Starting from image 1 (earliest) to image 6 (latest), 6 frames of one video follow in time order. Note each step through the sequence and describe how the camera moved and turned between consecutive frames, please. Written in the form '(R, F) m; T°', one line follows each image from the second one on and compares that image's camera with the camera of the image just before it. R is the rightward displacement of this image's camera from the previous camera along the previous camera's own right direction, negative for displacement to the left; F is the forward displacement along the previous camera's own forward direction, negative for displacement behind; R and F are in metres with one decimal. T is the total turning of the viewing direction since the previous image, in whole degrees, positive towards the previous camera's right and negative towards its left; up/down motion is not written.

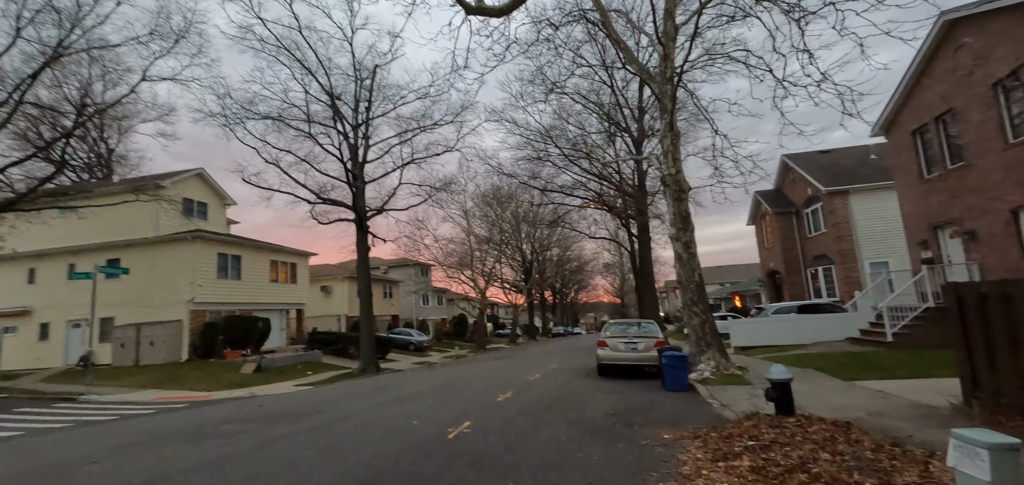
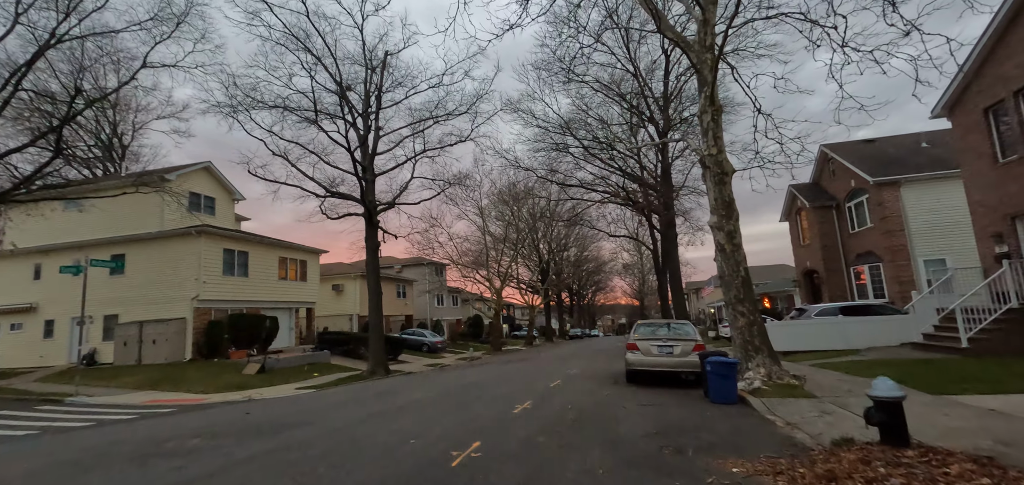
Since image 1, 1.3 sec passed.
(0.0, +1.2) m; -2°
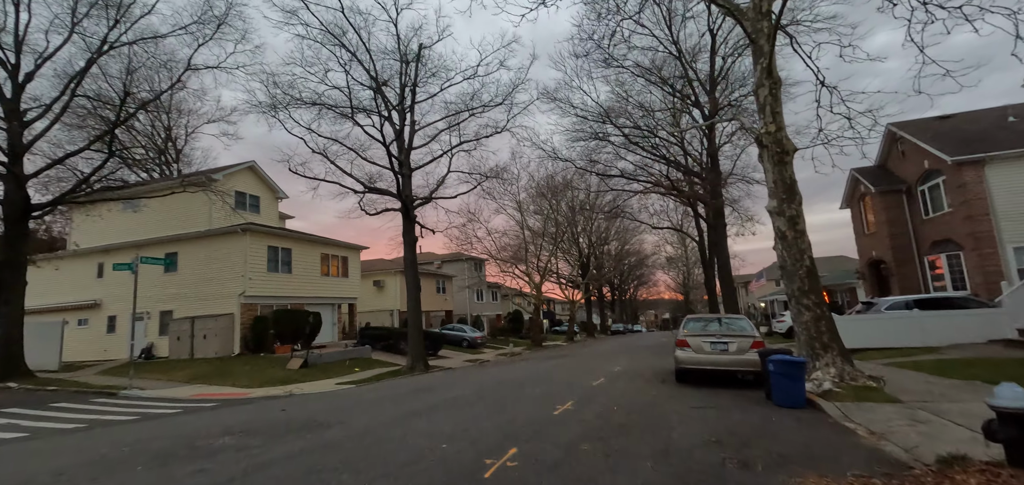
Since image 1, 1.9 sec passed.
(0.0, +0.5) m; -5°
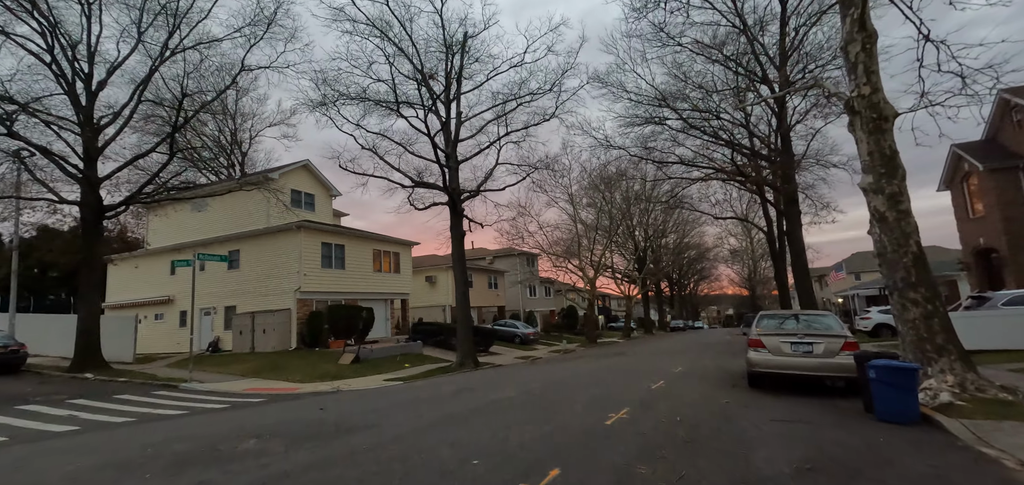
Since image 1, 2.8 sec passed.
(+0.1, +0.8) m; -6°
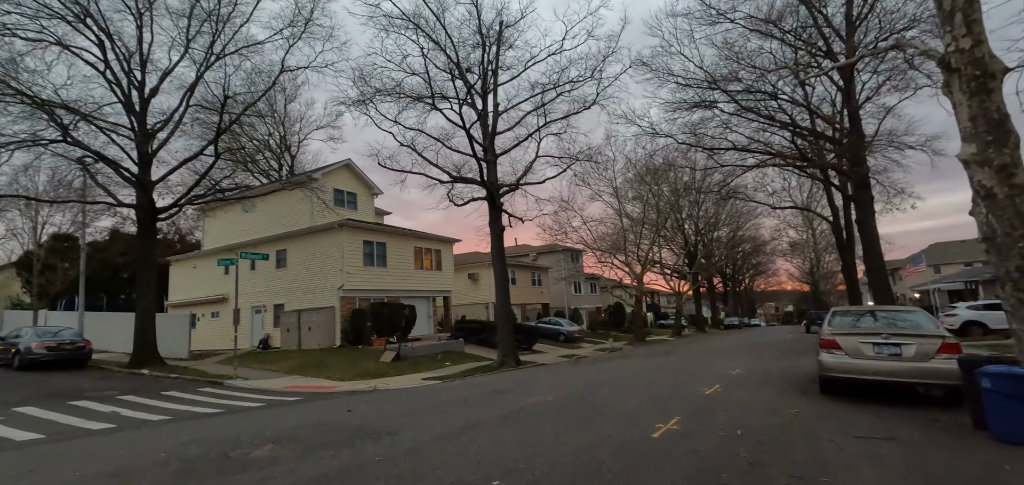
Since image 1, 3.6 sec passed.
(+0.2, +0.7) m; -5°
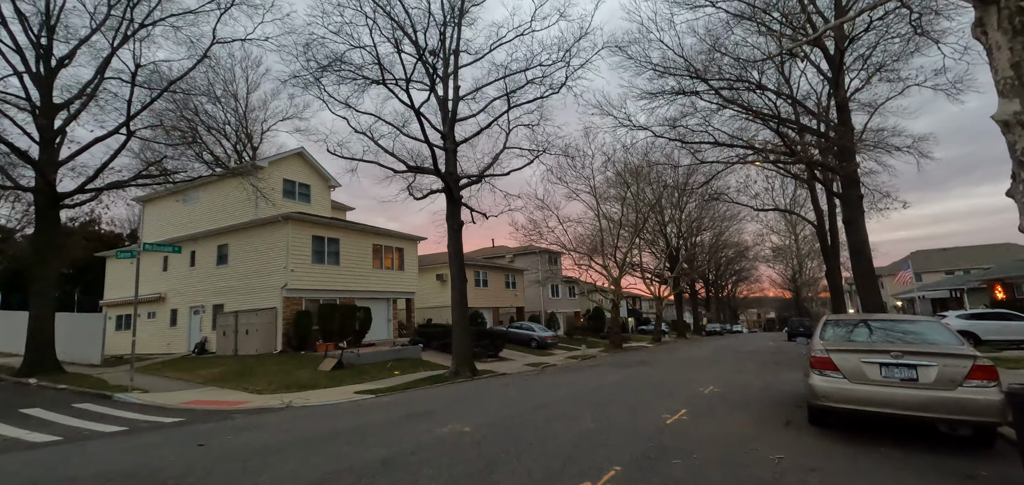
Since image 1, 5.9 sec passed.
(+1.0, +1.8) m; +2°
